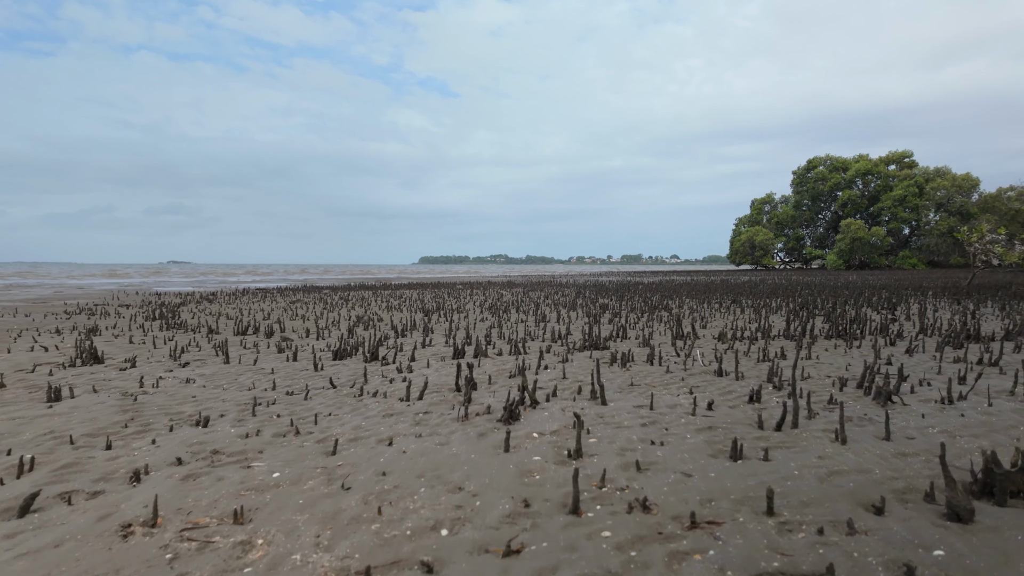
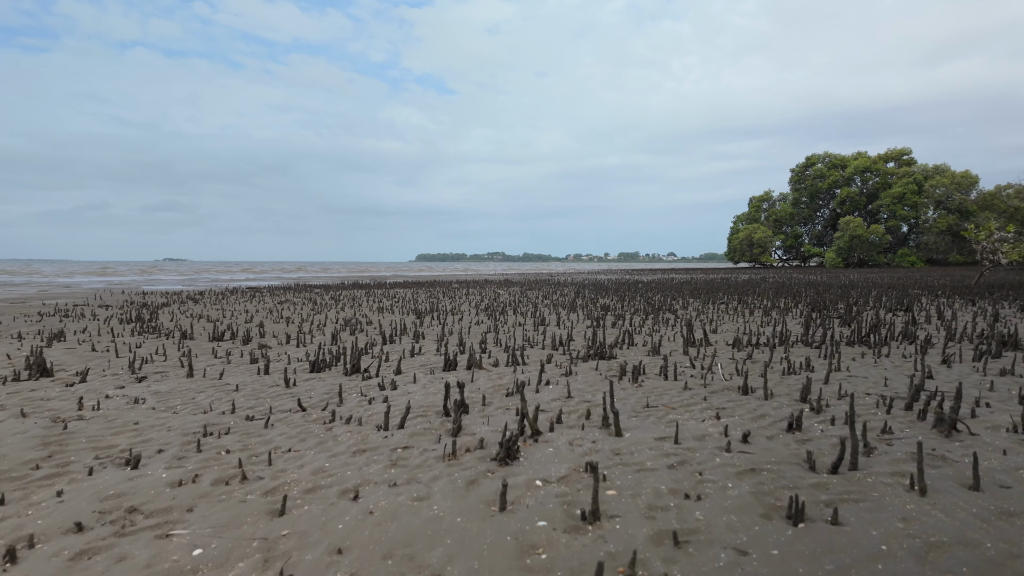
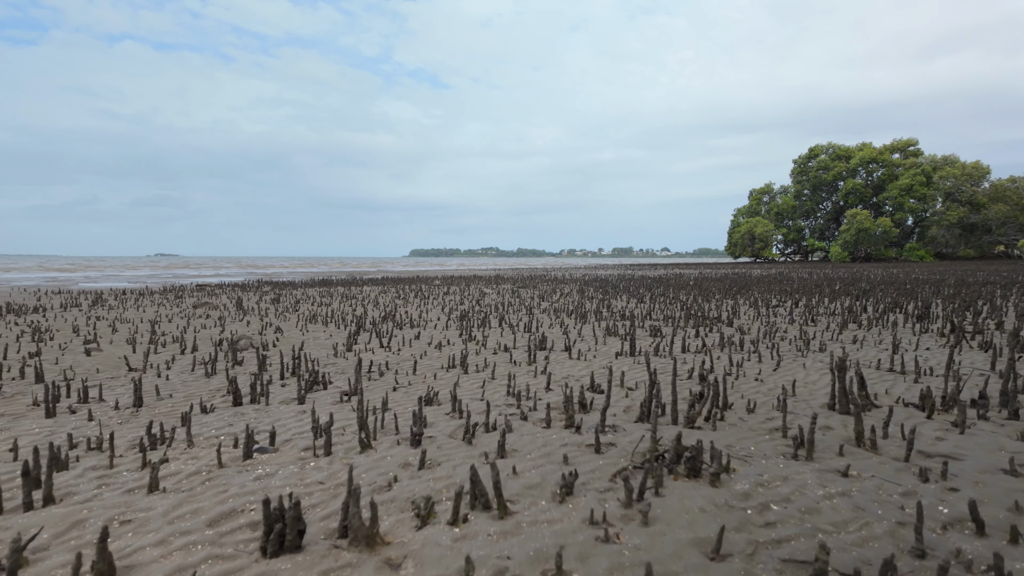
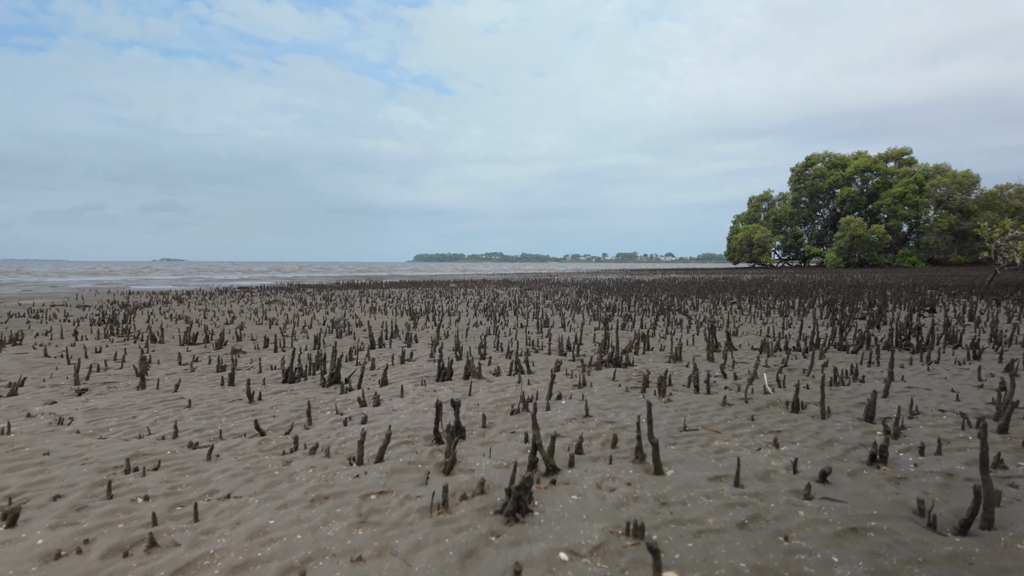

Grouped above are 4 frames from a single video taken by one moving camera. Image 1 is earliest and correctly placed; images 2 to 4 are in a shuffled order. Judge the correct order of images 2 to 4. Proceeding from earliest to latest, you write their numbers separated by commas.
2, 4, 3
